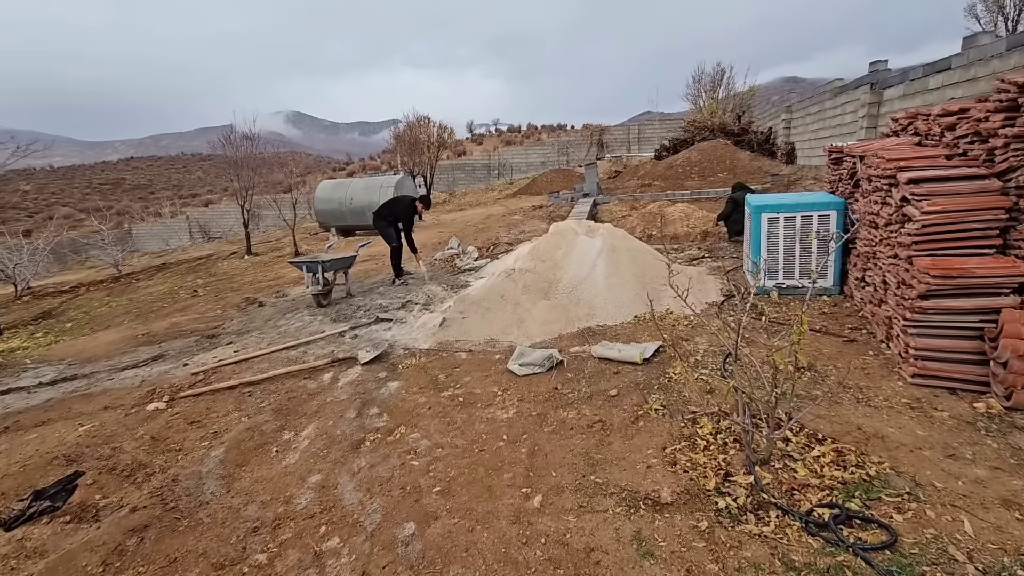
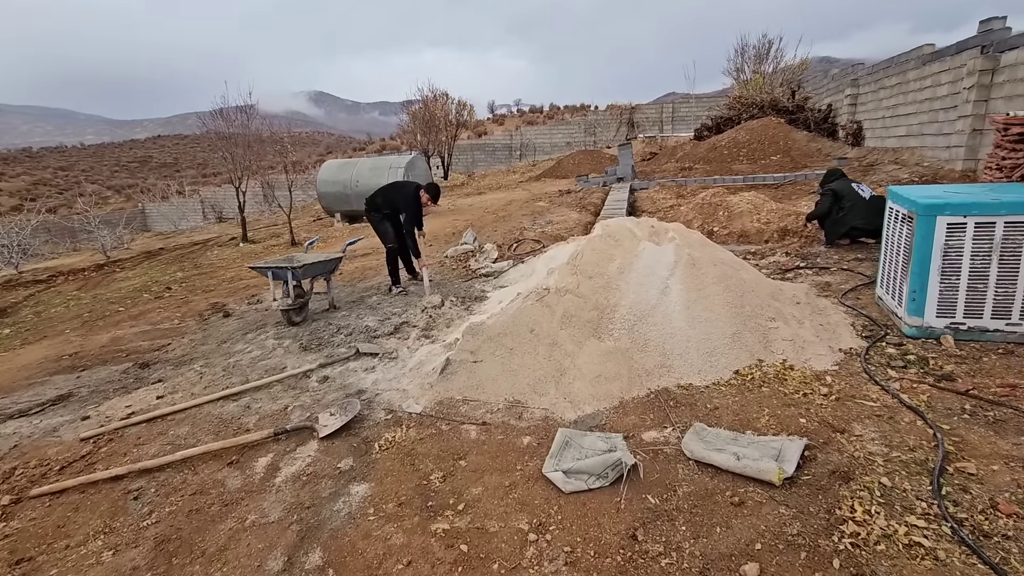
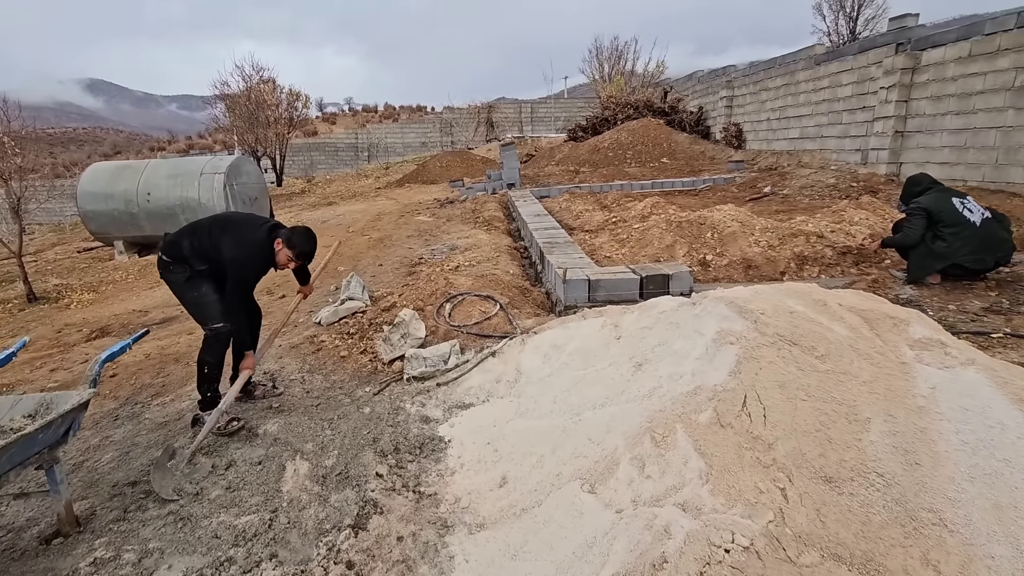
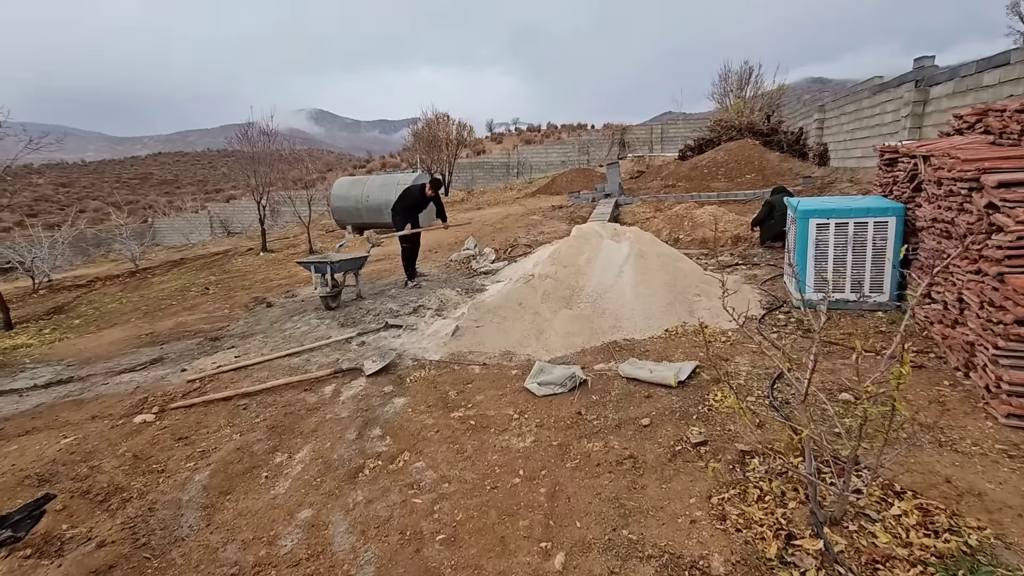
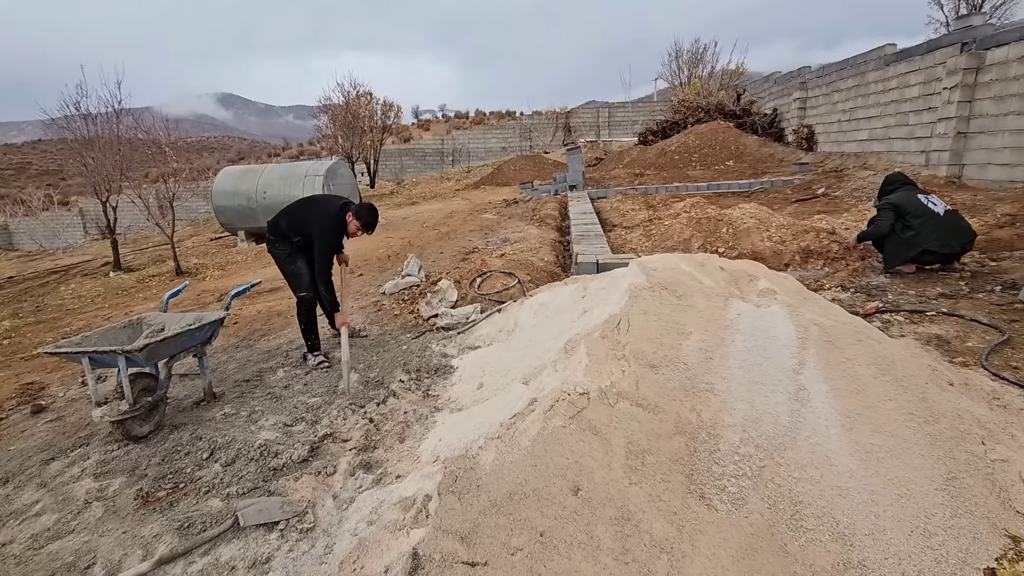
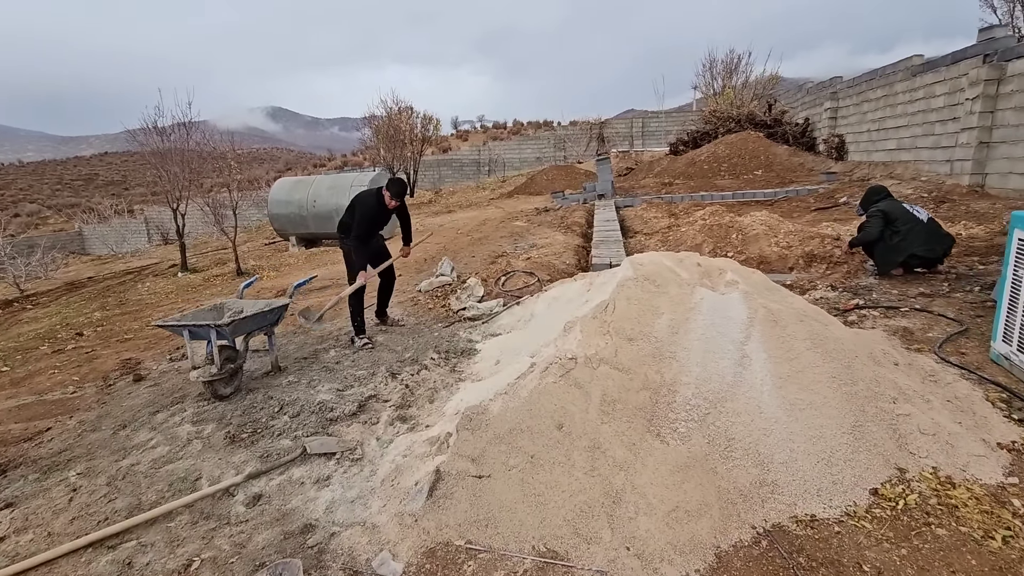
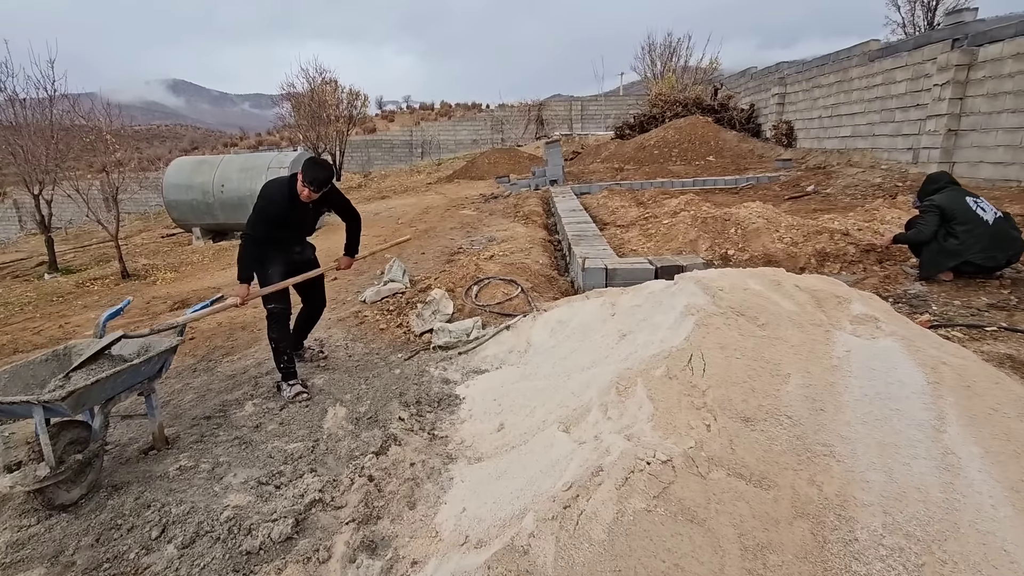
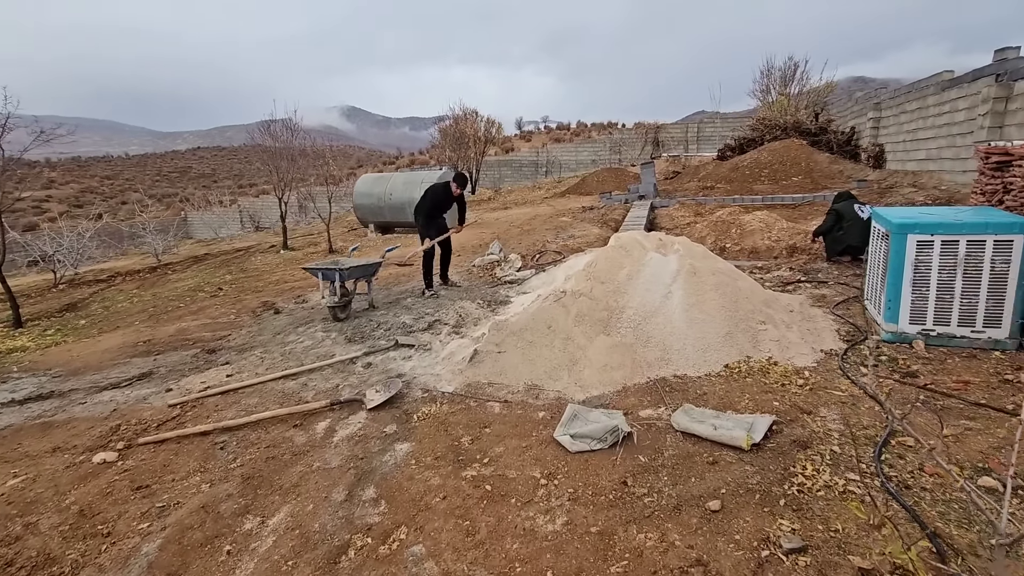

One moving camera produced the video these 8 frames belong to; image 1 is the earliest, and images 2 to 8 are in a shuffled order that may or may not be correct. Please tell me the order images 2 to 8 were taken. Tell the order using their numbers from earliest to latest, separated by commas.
4, 8, 2, 6, 5, 7, 3
